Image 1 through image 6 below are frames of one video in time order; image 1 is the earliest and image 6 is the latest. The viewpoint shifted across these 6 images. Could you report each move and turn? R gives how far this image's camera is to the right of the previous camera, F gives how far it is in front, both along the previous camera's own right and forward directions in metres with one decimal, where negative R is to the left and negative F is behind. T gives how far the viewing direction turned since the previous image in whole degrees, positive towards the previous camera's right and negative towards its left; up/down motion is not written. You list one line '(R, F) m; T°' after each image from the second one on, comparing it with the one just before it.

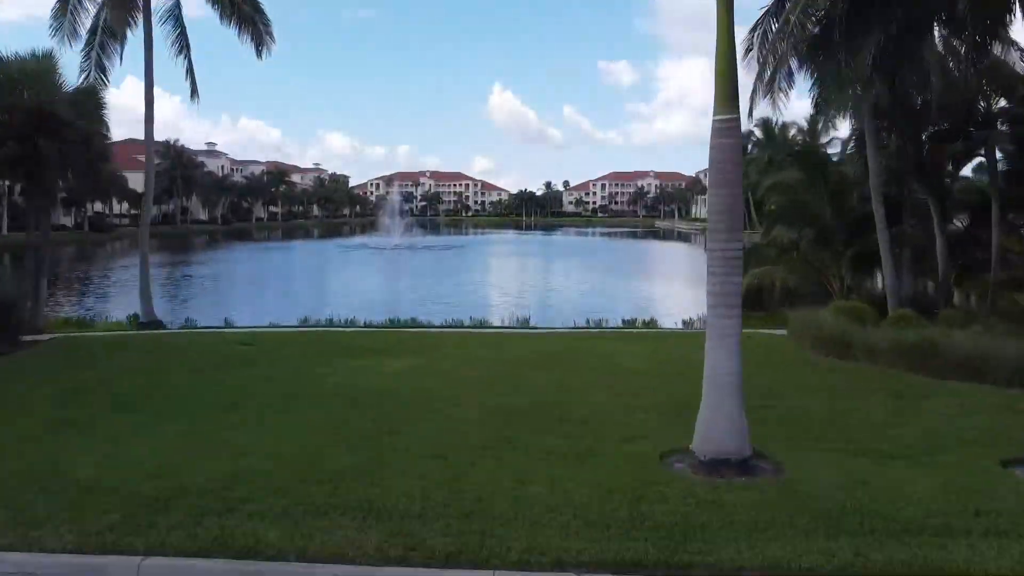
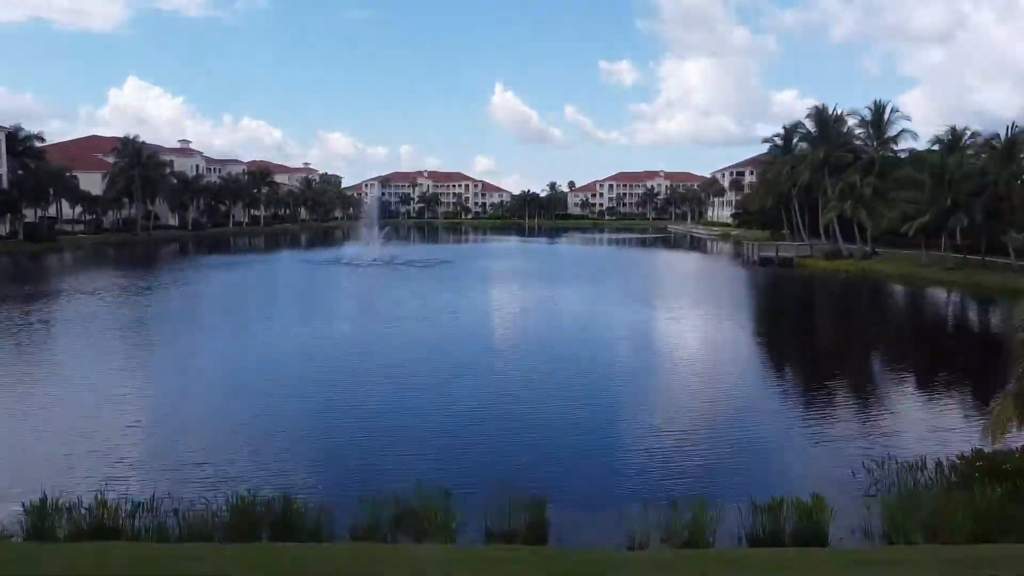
(0.0, +6.5) m; 0°
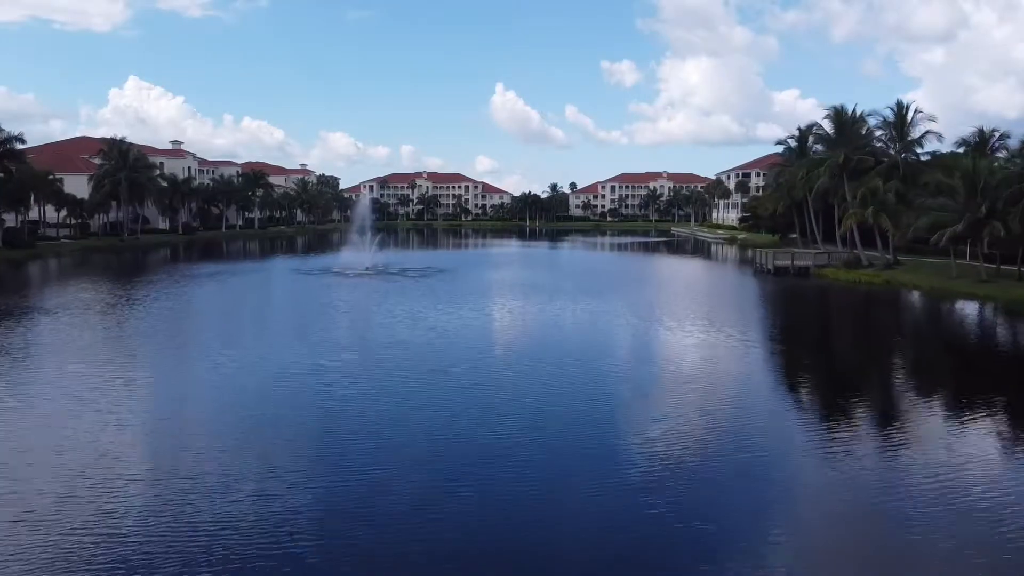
(0.0, +1.8) m; 0°
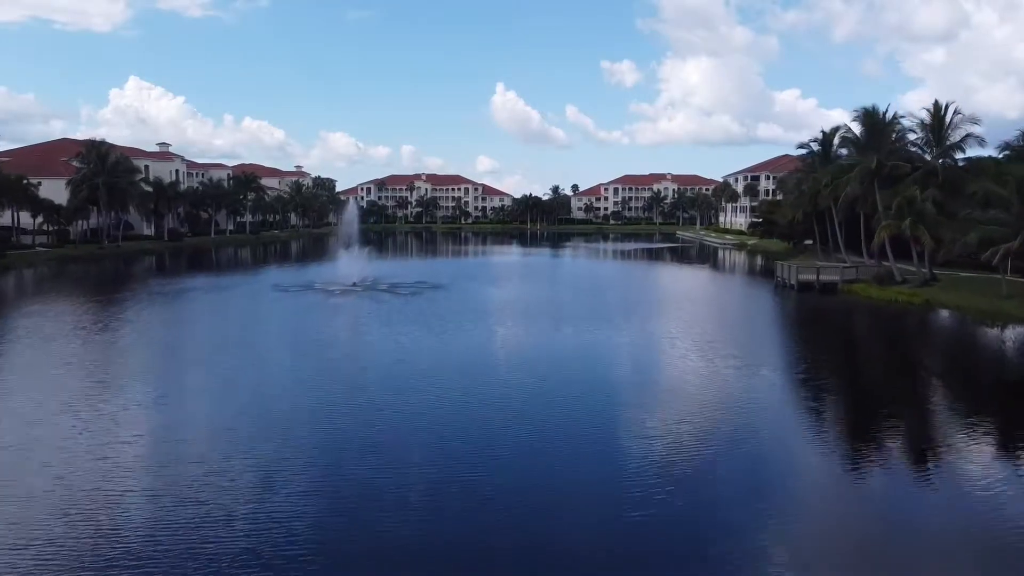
(0.0, +2.5) m; 0°
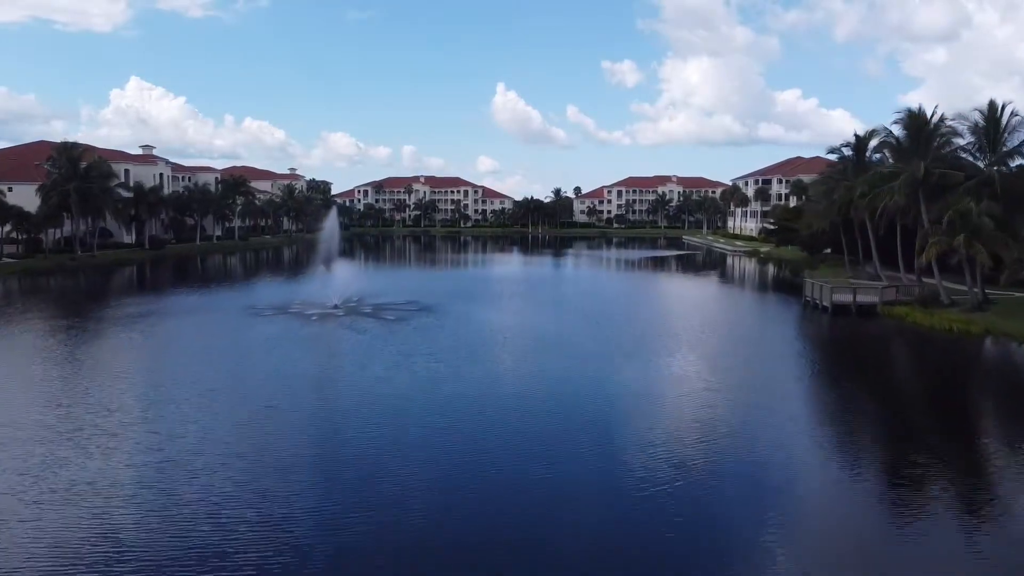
(0.0, +3.0) m; 0°
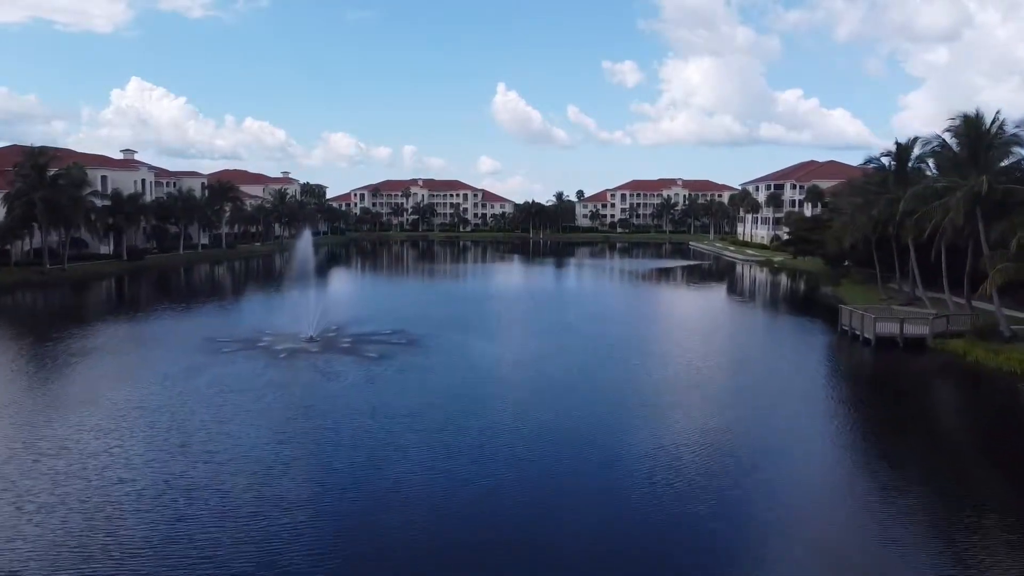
(0.0, +3.1) m; 0°
